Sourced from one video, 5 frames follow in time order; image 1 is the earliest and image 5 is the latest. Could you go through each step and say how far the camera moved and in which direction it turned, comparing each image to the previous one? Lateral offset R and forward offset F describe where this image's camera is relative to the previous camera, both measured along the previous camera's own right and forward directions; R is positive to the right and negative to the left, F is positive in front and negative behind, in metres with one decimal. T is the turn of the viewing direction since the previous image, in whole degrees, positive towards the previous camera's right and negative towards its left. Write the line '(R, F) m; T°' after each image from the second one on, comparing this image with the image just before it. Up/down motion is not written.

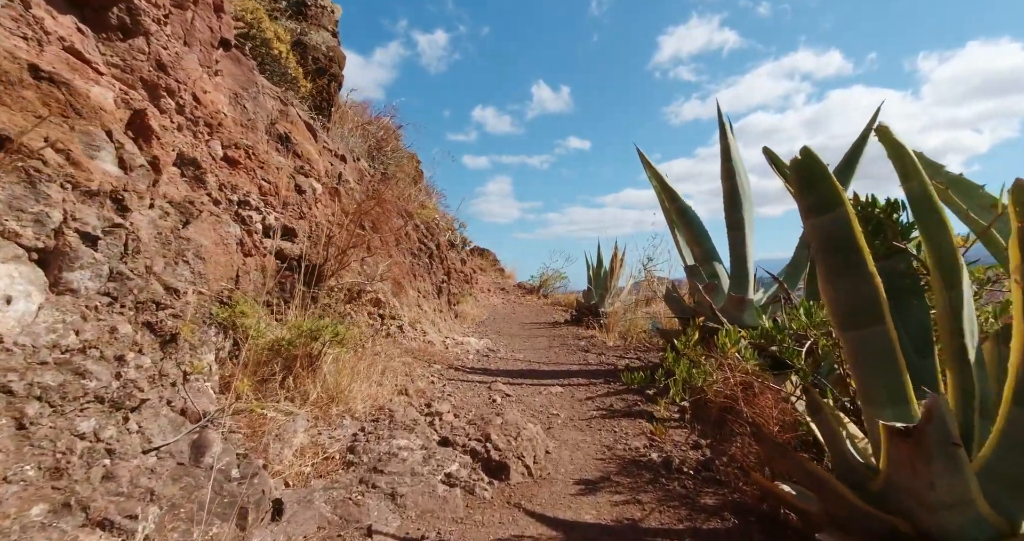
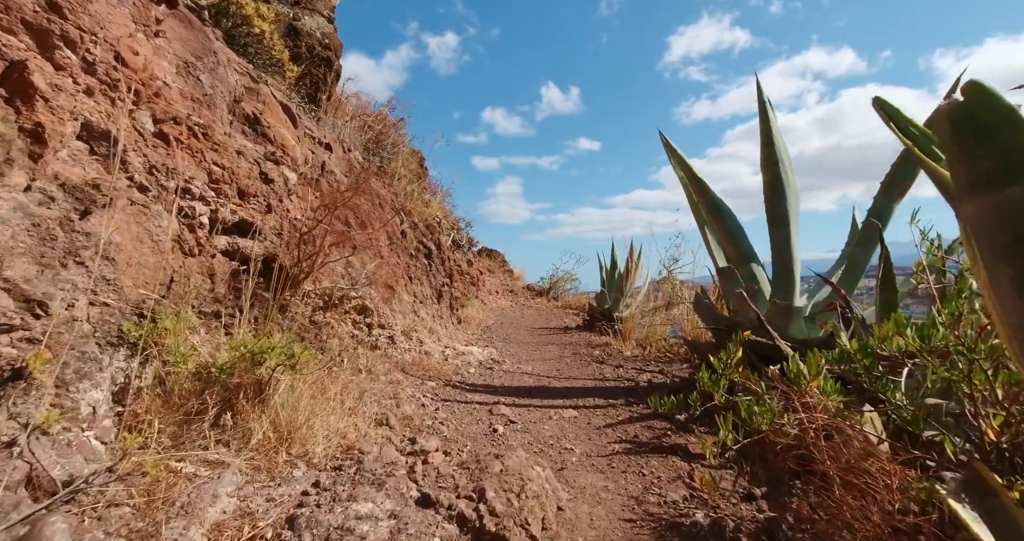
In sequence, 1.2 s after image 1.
(0.0, +0.5) m; -1°
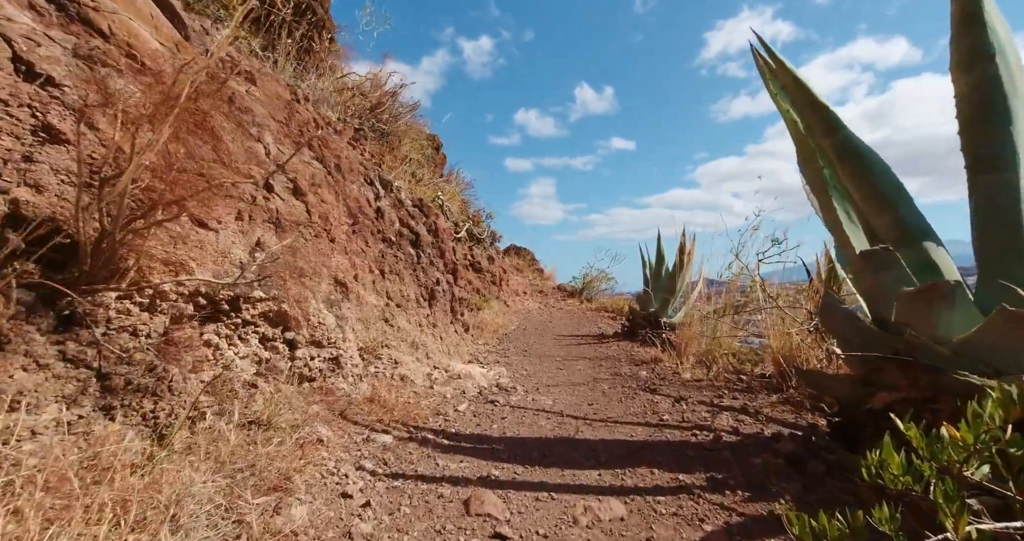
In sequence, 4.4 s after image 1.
(+0.1, +1.5) m; -4°
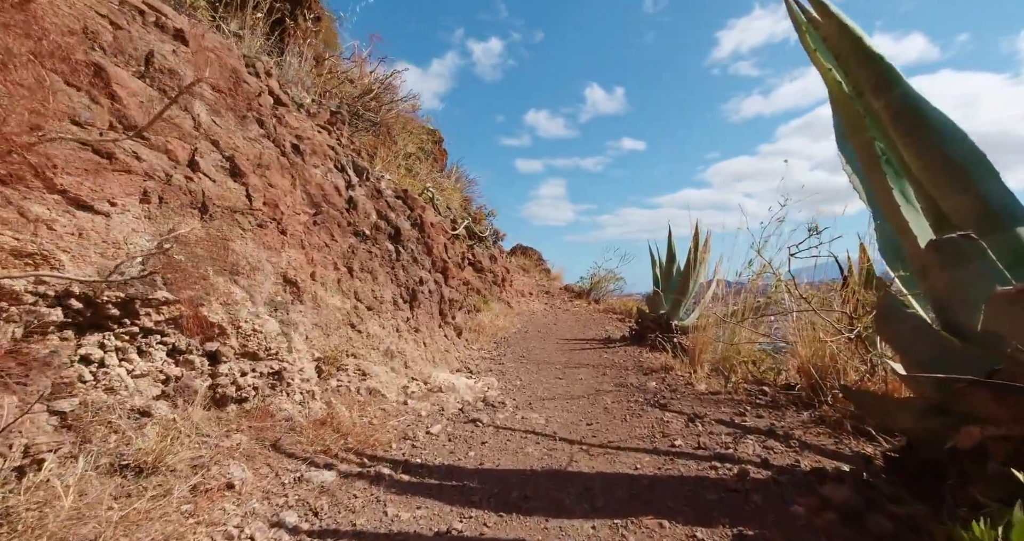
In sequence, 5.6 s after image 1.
(+0.1, +0.5) m; -1°
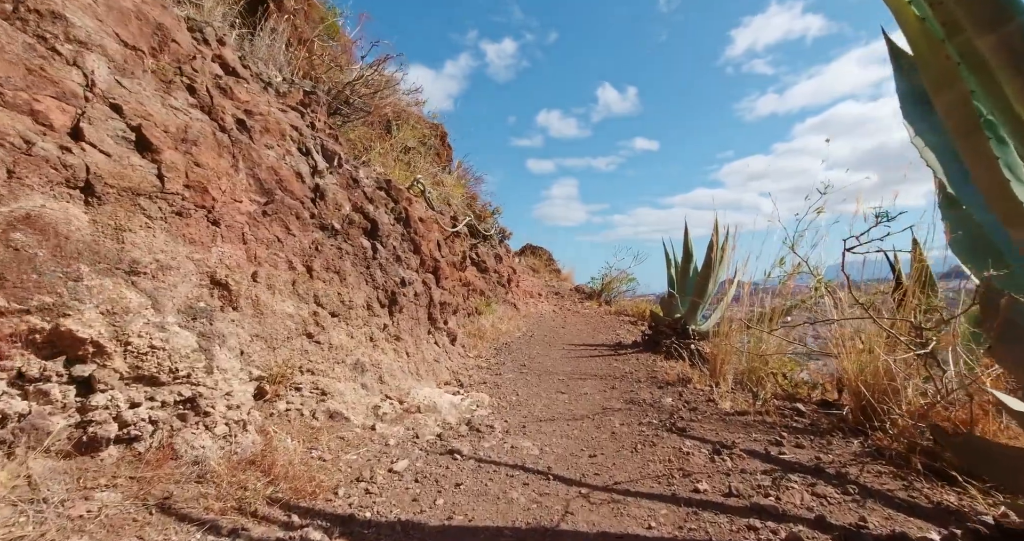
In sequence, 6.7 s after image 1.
(+0.1, +0.5) m; -1°
